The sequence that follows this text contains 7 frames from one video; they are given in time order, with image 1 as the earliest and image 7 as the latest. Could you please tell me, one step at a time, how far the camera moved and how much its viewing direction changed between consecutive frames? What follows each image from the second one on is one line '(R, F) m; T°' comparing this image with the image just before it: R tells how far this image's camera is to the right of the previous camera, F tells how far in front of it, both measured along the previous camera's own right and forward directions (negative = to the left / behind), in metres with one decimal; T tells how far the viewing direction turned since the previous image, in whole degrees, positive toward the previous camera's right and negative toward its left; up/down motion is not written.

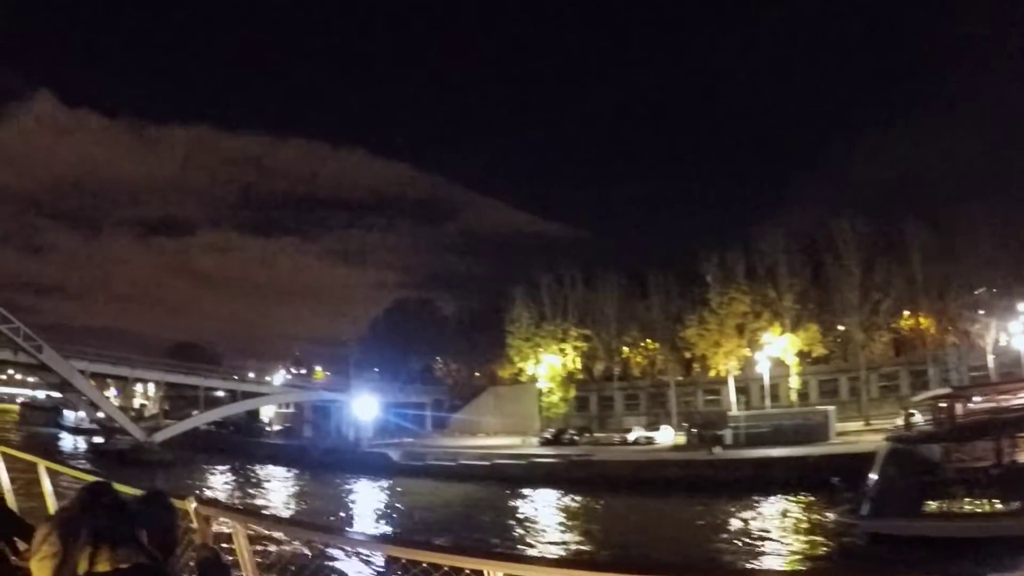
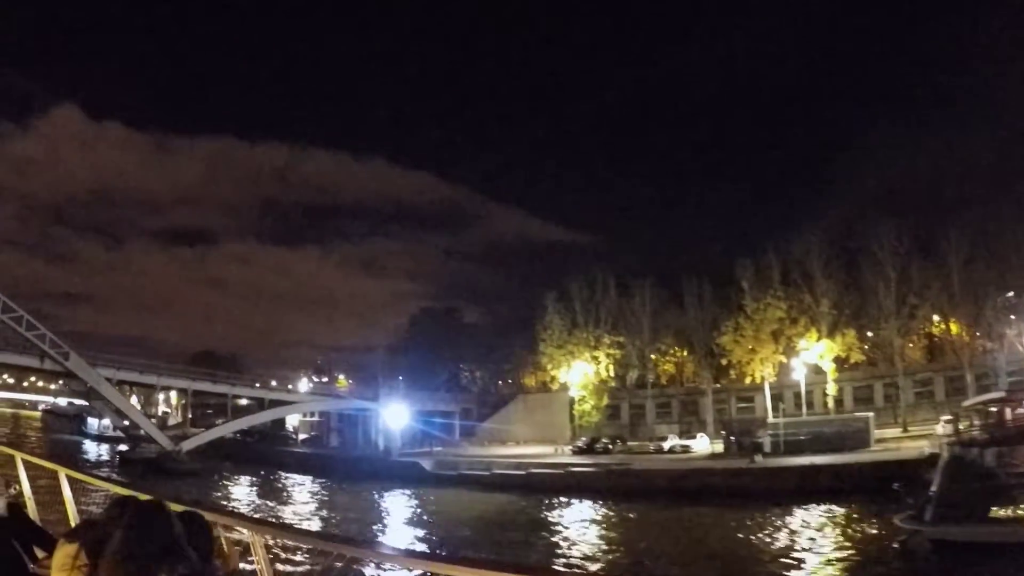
(-0.9, +0.2) m; -1°
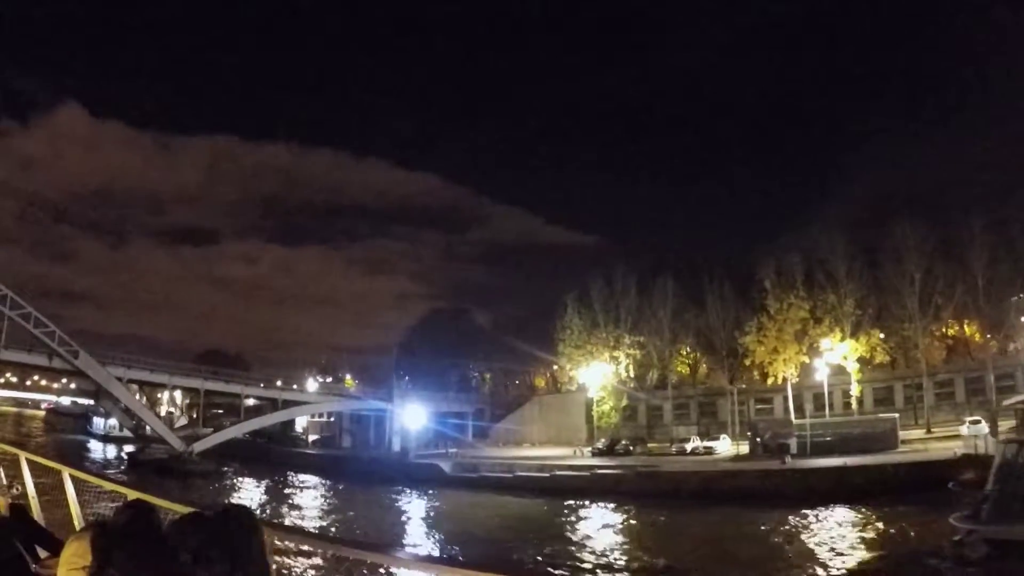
(-1.2, +0.3) m; +1°
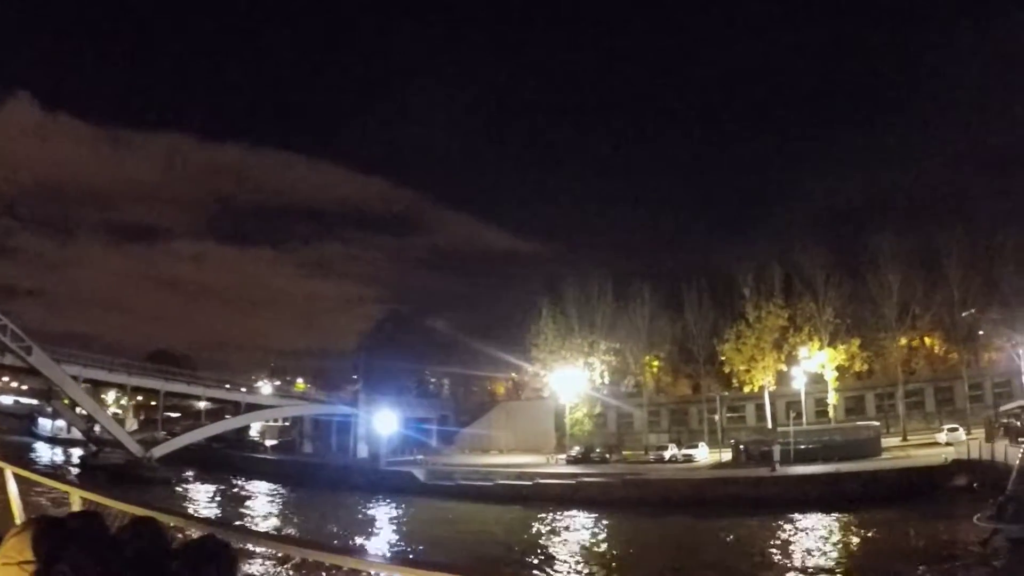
(-1.6, +0.9) m; +4°
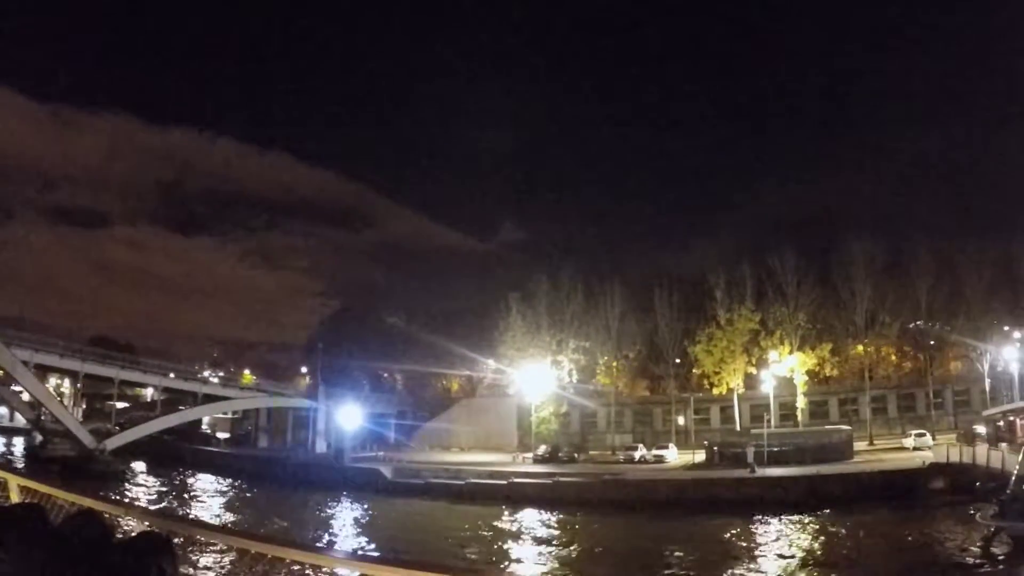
(-1.4, +0.7) m; +4°
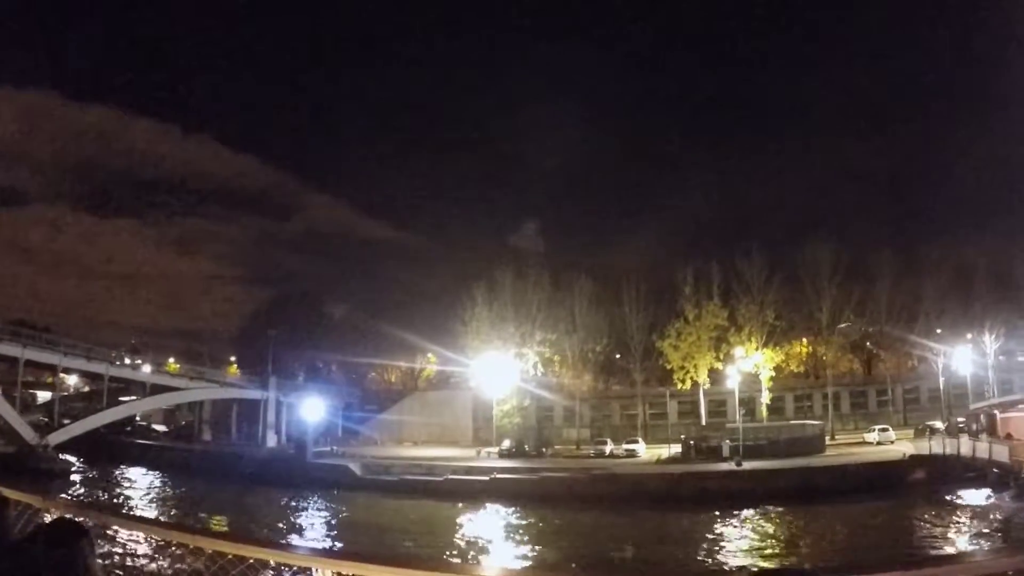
(-2.8, +0.9) m; +6°
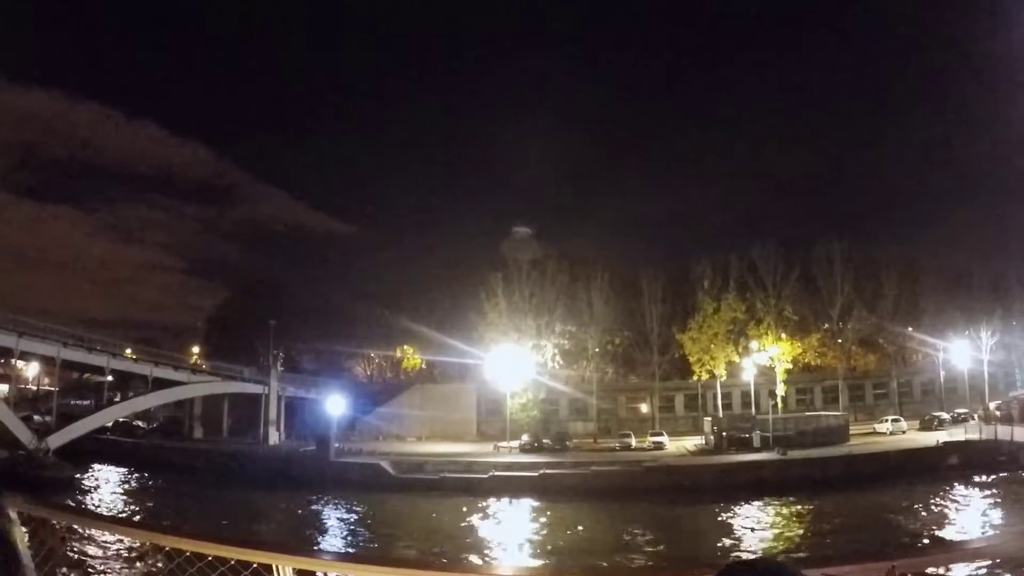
(-0.6, +1.3) m; 0°
